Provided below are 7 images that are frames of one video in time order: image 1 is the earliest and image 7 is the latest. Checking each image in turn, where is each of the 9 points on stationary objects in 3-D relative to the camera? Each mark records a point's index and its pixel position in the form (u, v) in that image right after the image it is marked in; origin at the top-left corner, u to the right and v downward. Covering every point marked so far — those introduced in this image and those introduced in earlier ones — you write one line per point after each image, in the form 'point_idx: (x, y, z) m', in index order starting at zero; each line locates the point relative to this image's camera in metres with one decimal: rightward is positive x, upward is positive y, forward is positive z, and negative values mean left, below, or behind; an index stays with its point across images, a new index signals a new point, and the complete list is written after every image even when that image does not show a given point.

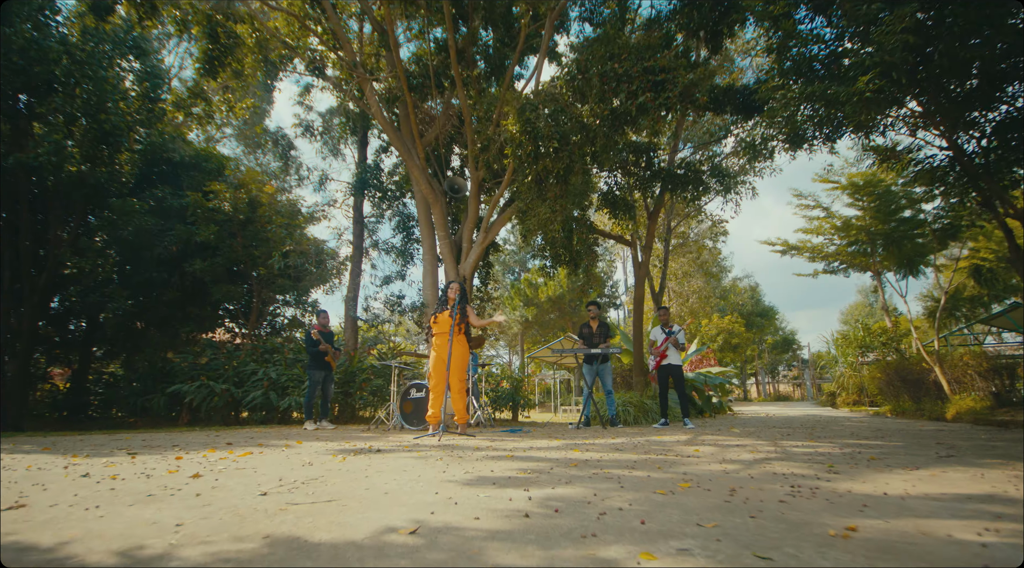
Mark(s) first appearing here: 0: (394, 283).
0: (-2.7, 0.0, +12.9) m
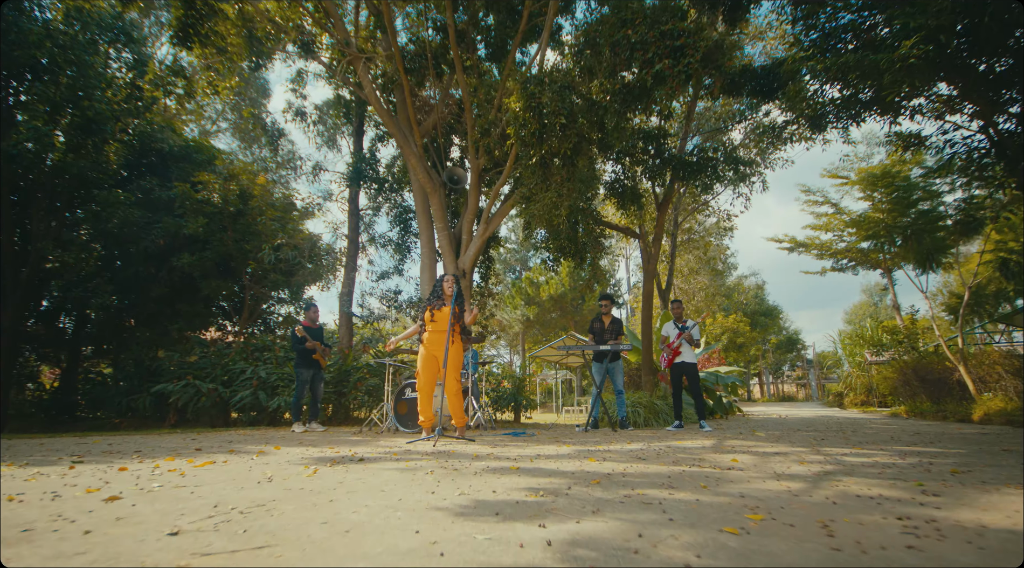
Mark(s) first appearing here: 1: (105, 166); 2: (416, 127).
0: (-2.6, +0.1, +12.4) m
1: (-7.4, +2.1, +10.3) m
2: (-1.6, +2.7, +9.7) m
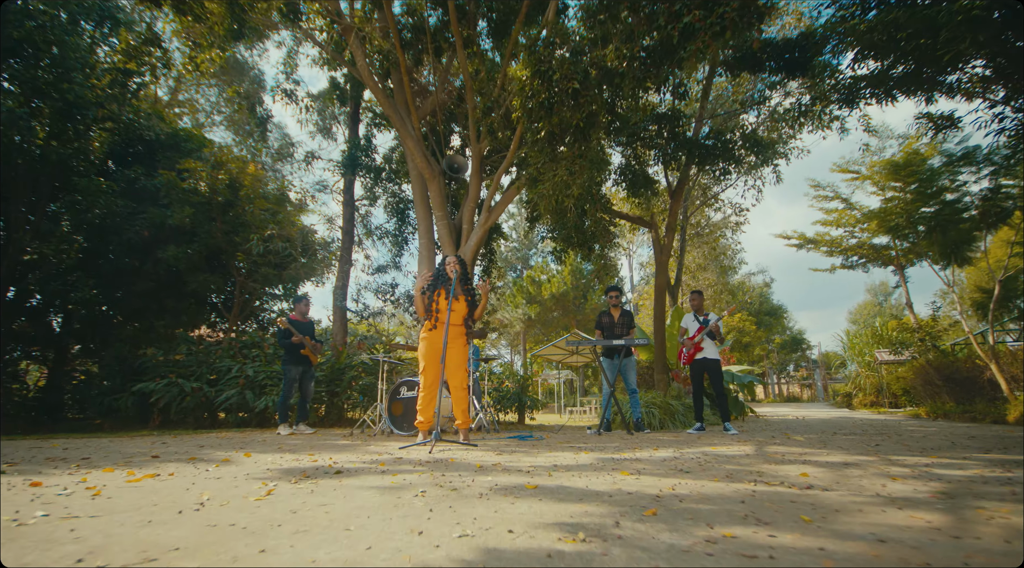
0: (-2.6, +0.2, +11.8) m
1: (-7.3, +2.3, +9.7) m
2: (-1.6, +2.9, +9.1) m
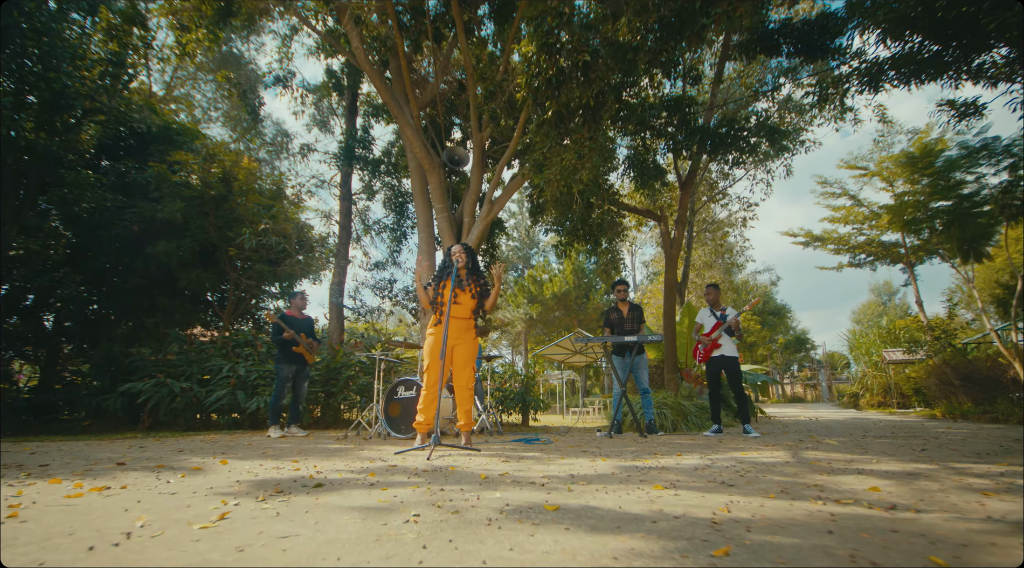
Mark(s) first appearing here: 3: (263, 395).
0: (-2.5, +0.3, +11.4) m
1: (-7.3, +2.3, +9.3) m
2: (-1.5, +2.9, +8.8) m
3: (-4.1, -1.8, +9.2) m
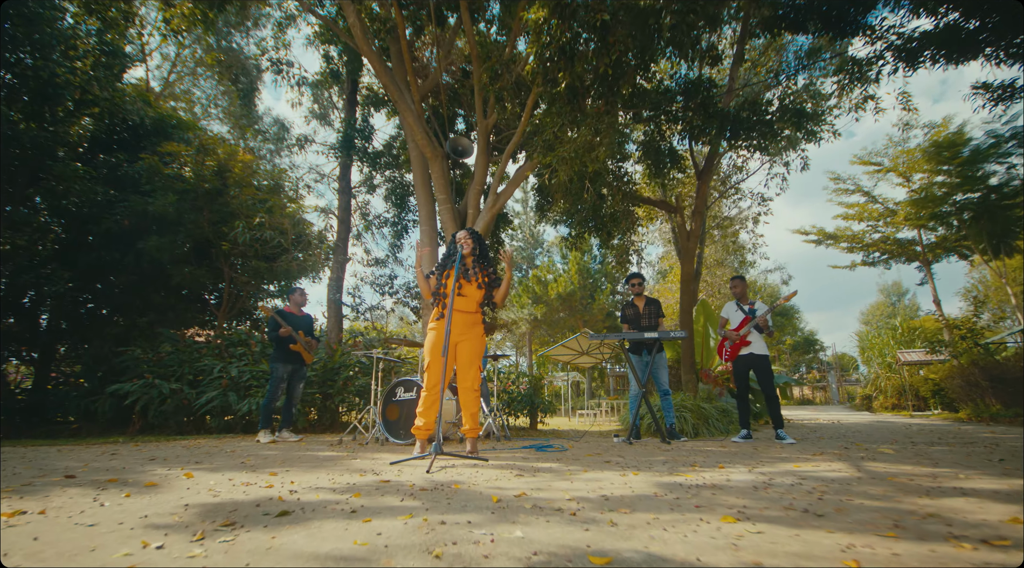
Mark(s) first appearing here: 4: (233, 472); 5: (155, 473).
0: (-2.4, +0.4, +11.0) m
1: (-7.2, +2.4, +8.9) m
2: (-1.4, +3.0, +8.3) m
3: (-4.0, -1.8, +8.8) m
4: (-1.5, -1.0, +3.0) m
5: (-1.9, -1.0, +2.9) m
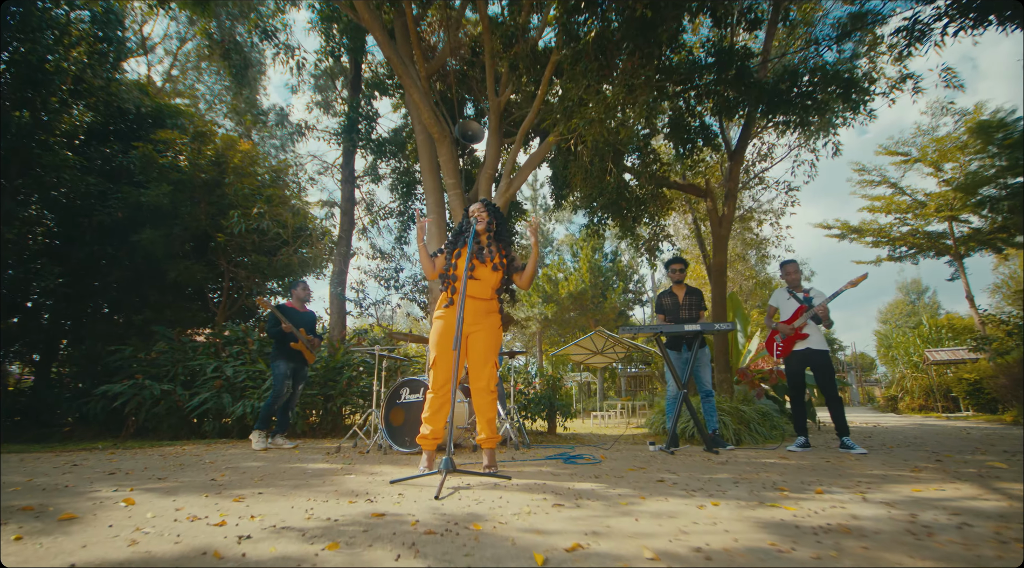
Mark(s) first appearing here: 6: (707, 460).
0: (-2.2, +0.5, +10.4) m
1: (-7.0, +2.5, +8.4) m
2: (-1.2, +3.1, +7.7) m
3: (-3.8, -1.7, +8.2) m
4: (-1.4, -0.9, +2.4) m
5: (-1.7, -0.9, +2.4) m
6: (+1.2, -1.1, +3.4) m
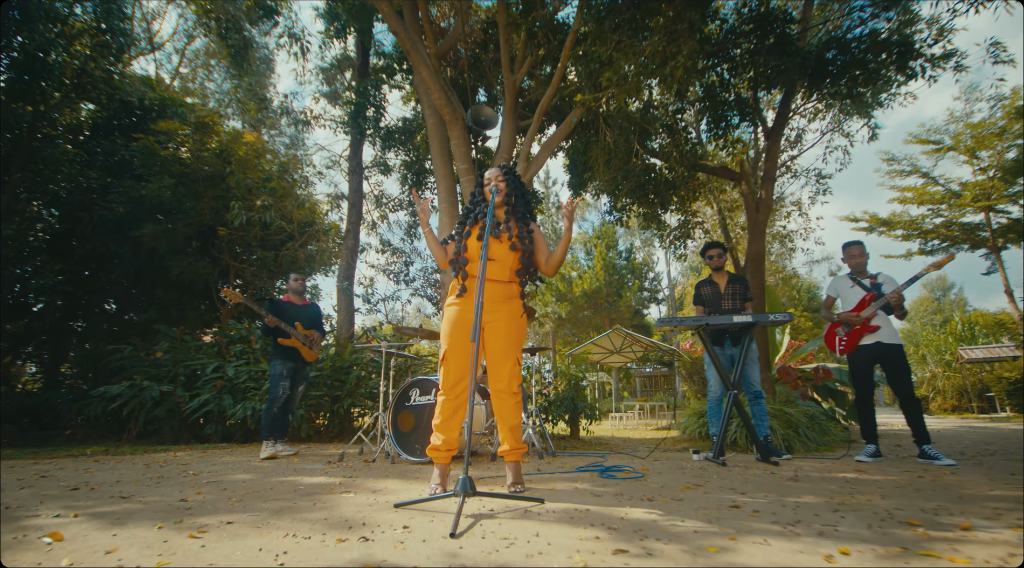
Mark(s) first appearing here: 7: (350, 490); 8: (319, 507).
0: (-1.9, +0.5, +9.9) m
1: (-6.7, +2.5, +8.1) m
2: (-1.0, +3.2, +7.3) m
3: (-3.5, -1.6, +7.8) m
4: (-1.2, -0.8, +1.9) m
5: (-1.6, -0.8, +1.9) m
6: (+1.3, -1.0, +2.9) m
7: (-0.8, -1.0, +2.8) m
8: (-0.8, -0.9, +2.2) m
